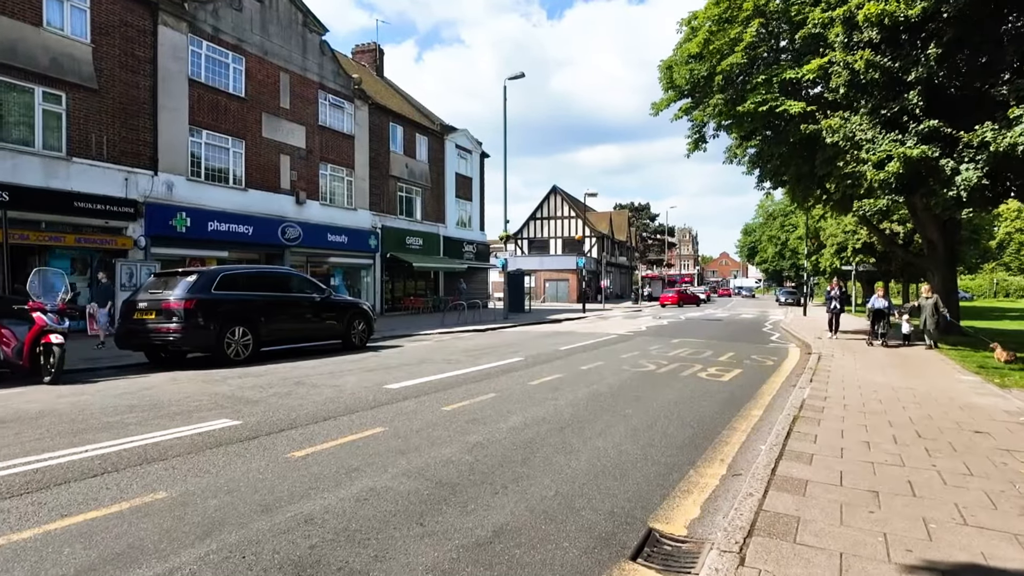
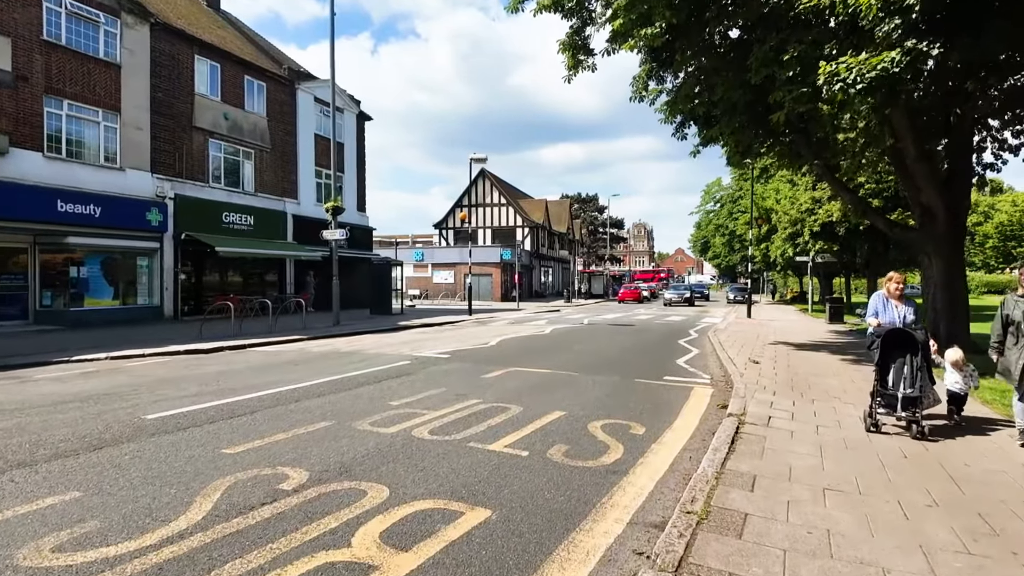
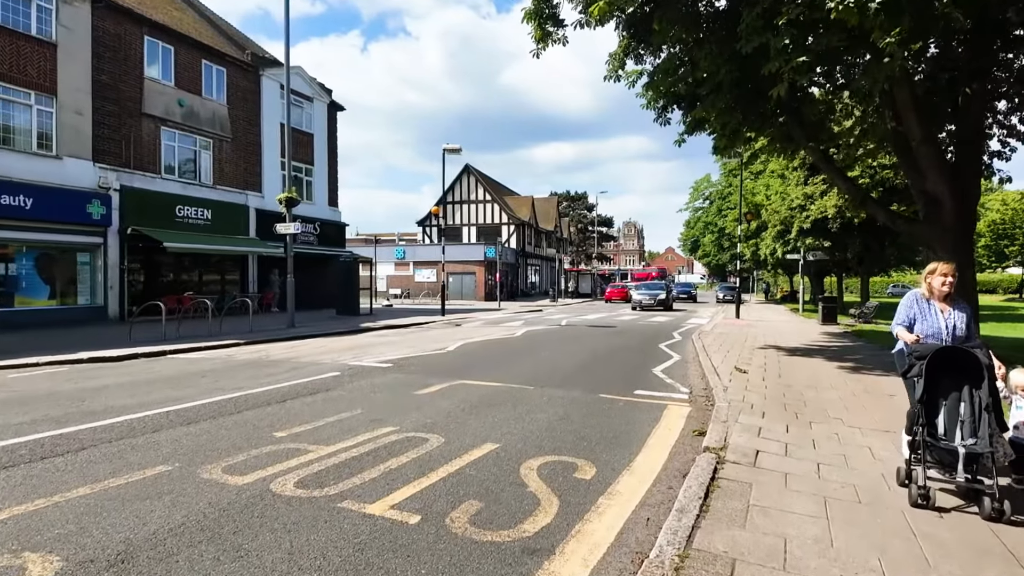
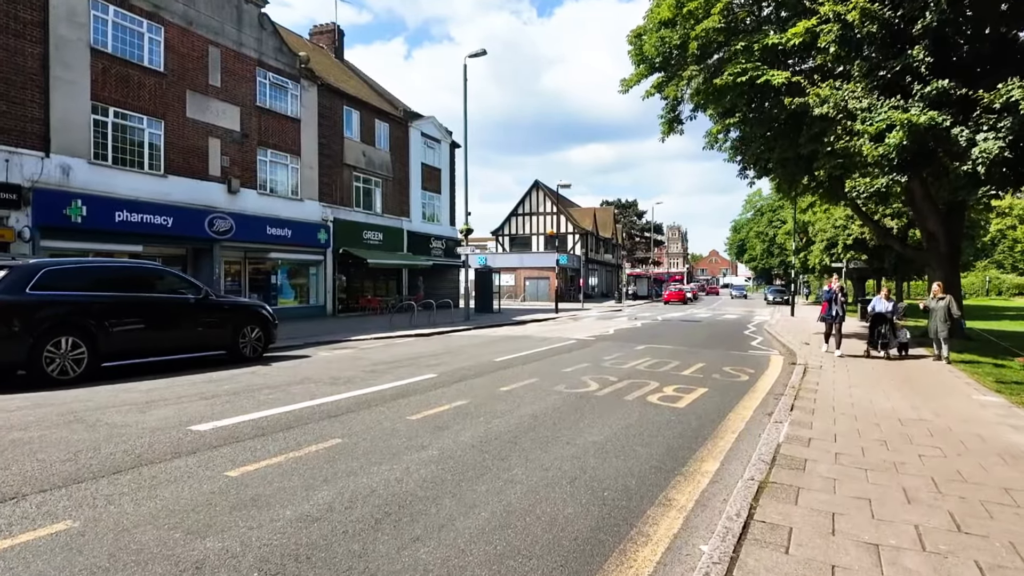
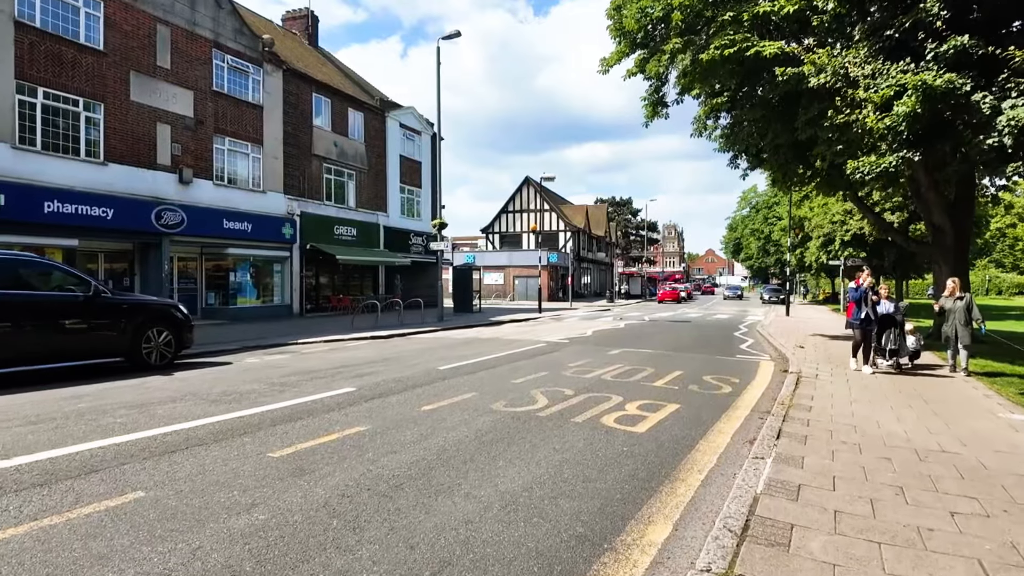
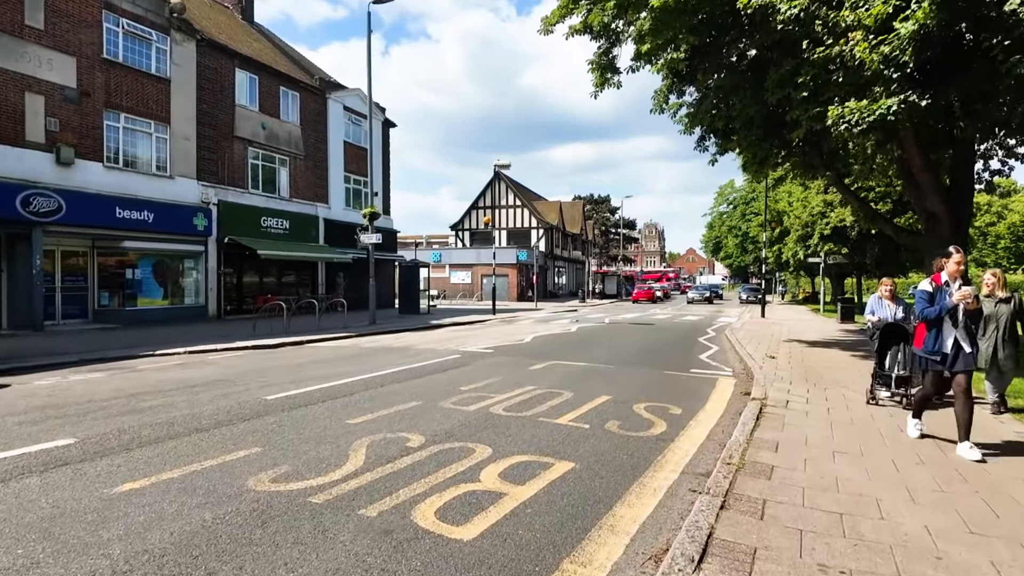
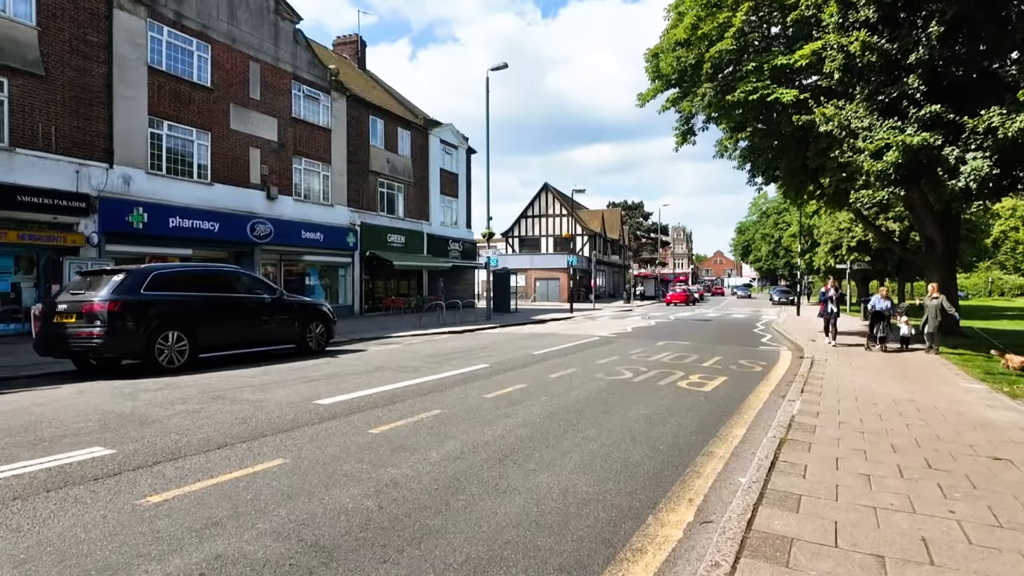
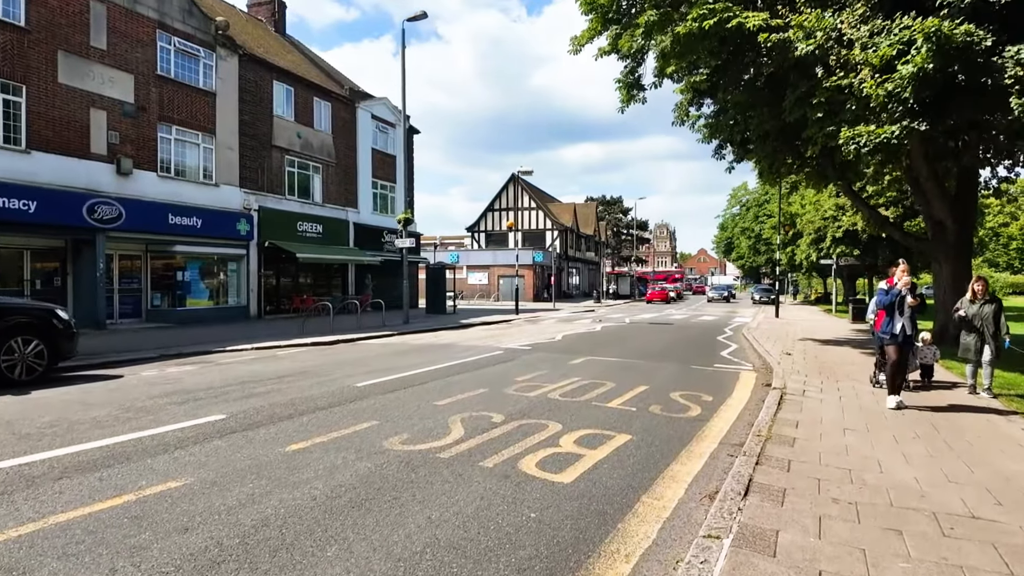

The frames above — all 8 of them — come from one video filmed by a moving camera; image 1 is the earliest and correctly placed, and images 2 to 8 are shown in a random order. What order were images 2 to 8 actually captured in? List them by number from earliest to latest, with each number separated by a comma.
7, 4, 5, 8, 6, 2, 3
